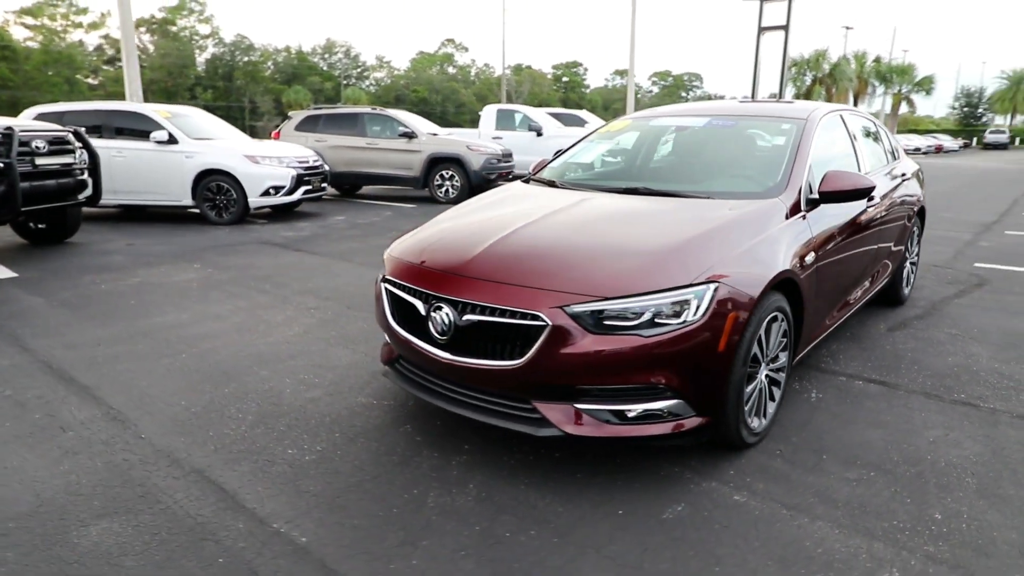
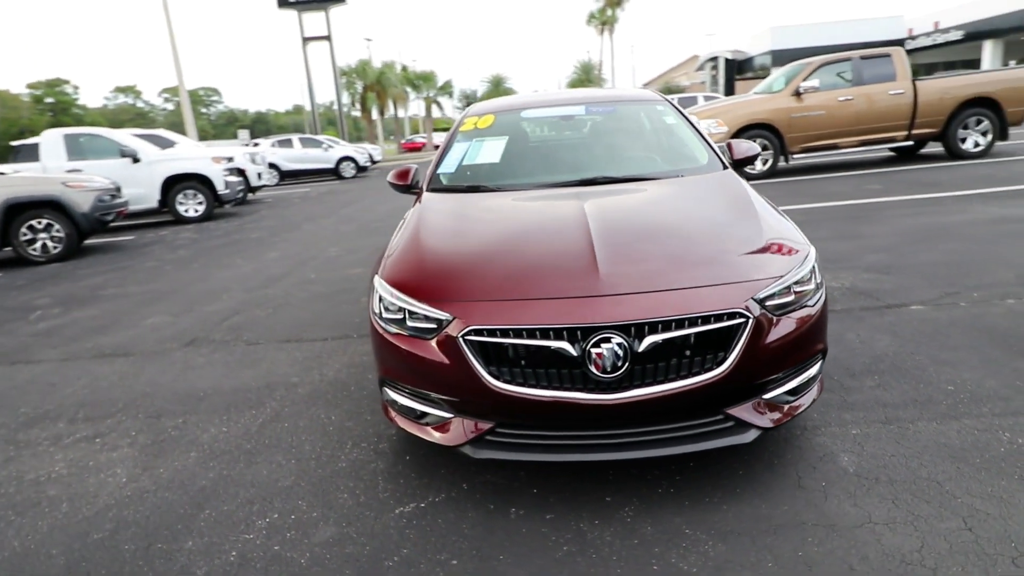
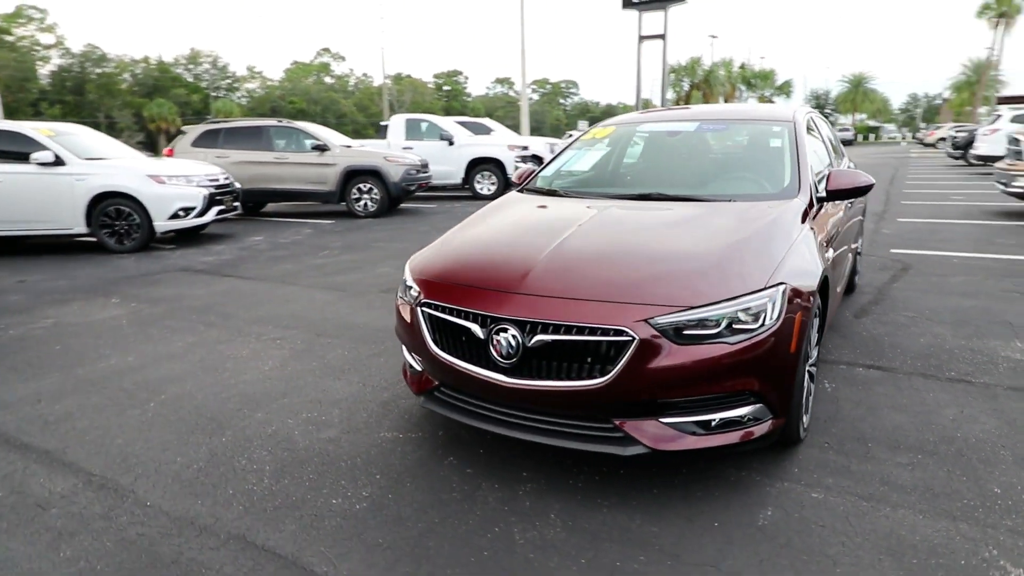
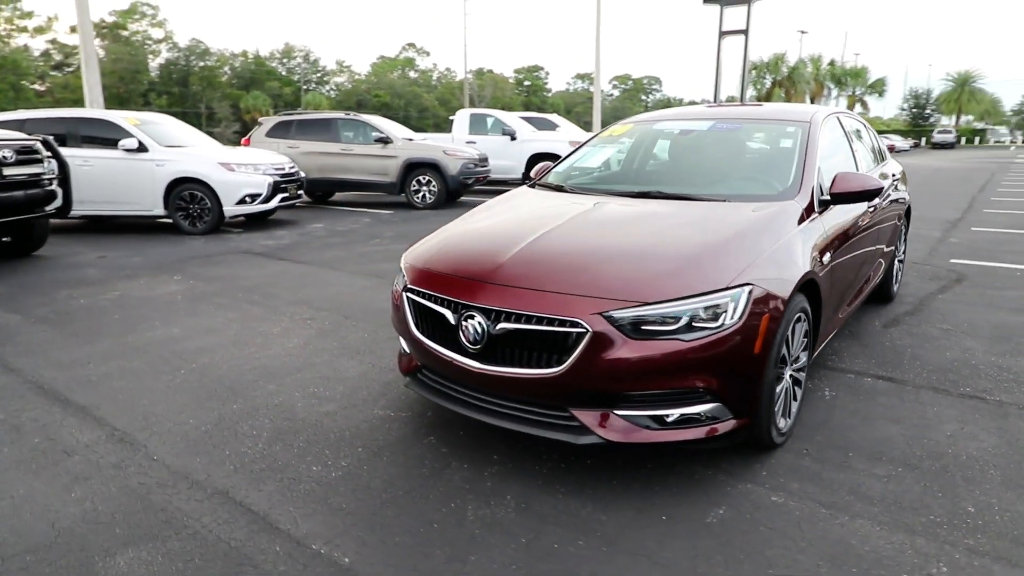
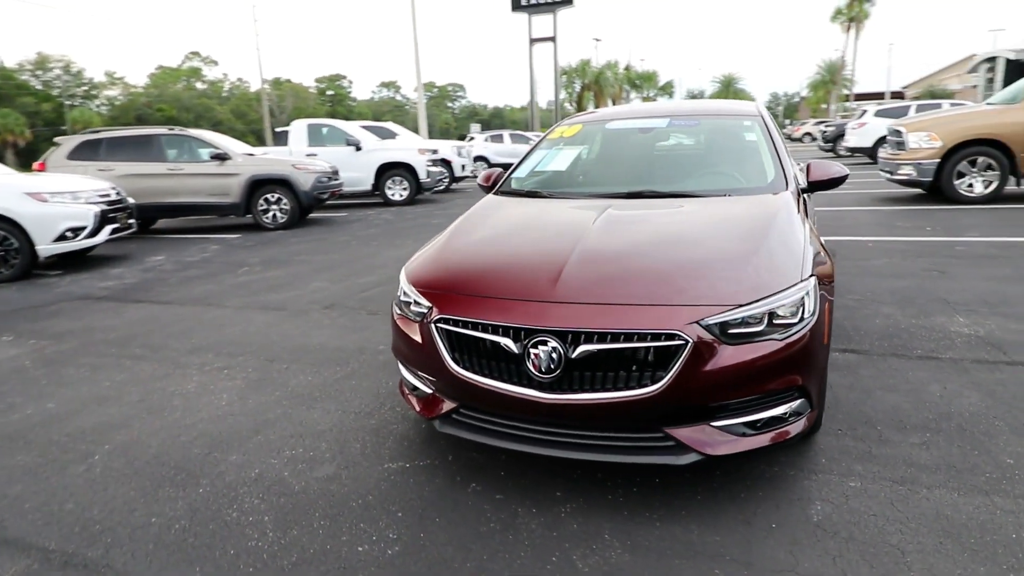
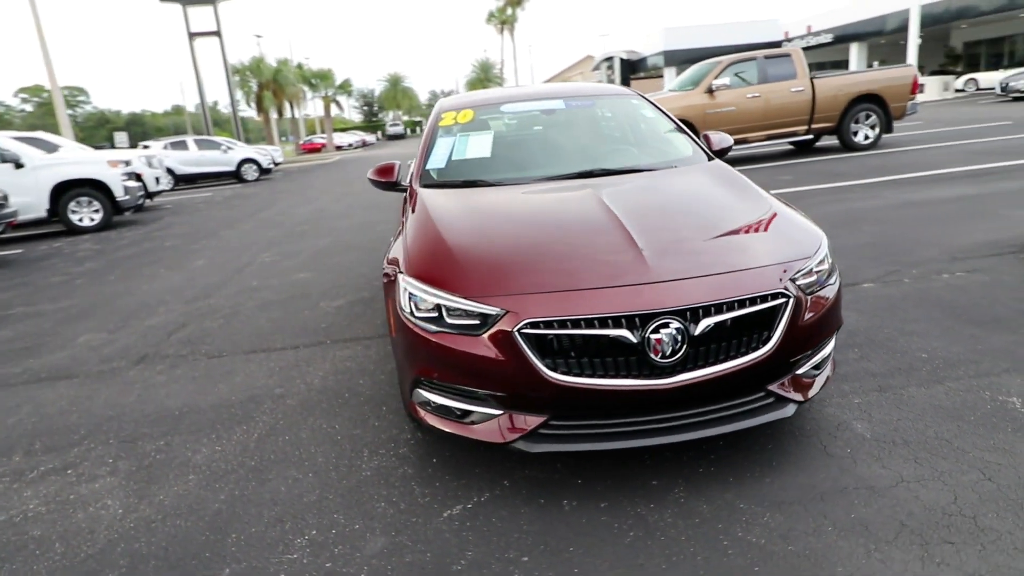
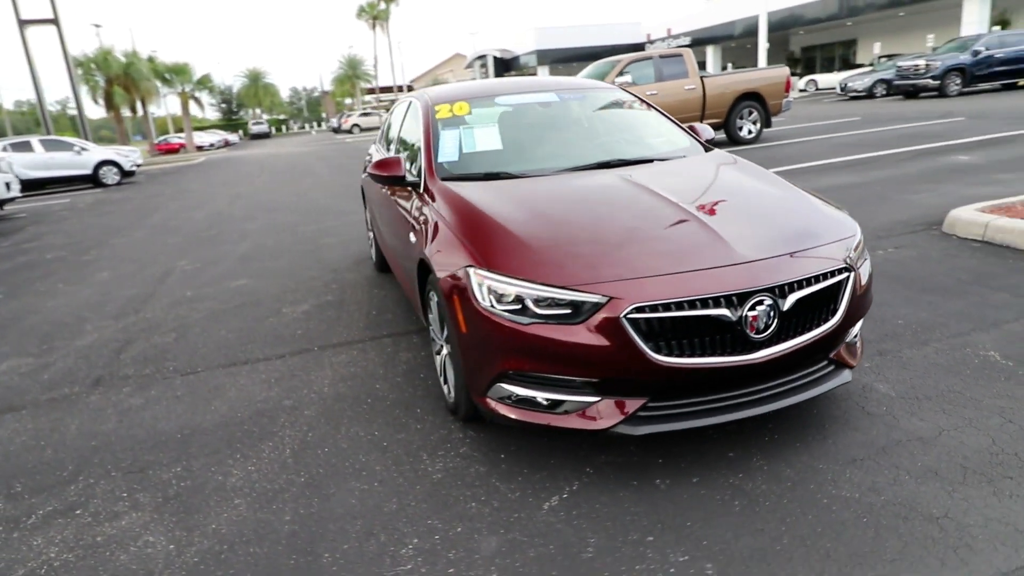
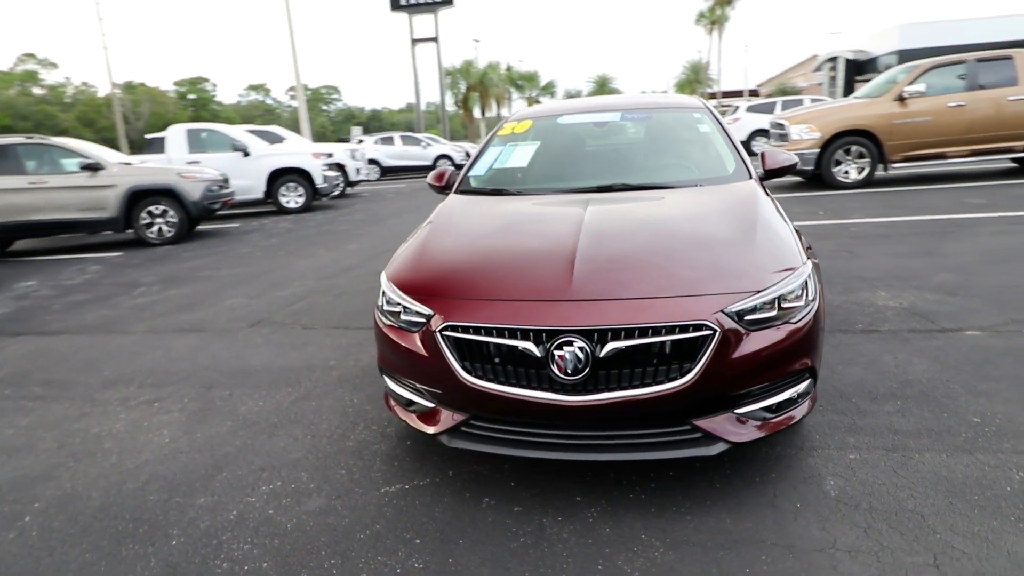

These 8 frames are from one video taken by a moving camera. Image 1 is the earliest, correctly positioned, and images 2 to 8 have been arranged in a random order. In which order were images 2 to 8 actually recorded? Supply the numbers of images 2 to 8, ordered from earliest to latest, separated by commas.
4, 3, 5, 8, 2, 6, 7
